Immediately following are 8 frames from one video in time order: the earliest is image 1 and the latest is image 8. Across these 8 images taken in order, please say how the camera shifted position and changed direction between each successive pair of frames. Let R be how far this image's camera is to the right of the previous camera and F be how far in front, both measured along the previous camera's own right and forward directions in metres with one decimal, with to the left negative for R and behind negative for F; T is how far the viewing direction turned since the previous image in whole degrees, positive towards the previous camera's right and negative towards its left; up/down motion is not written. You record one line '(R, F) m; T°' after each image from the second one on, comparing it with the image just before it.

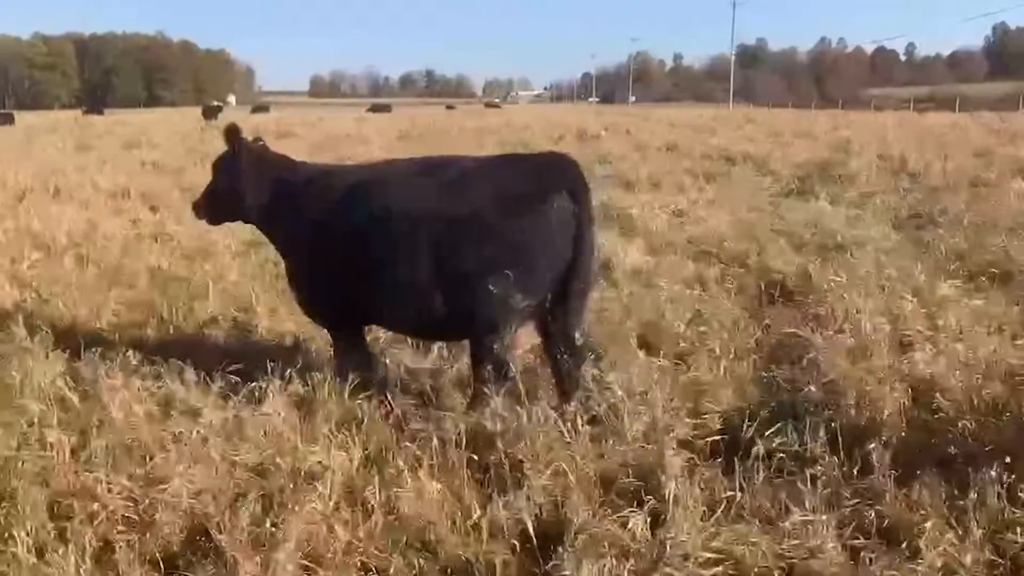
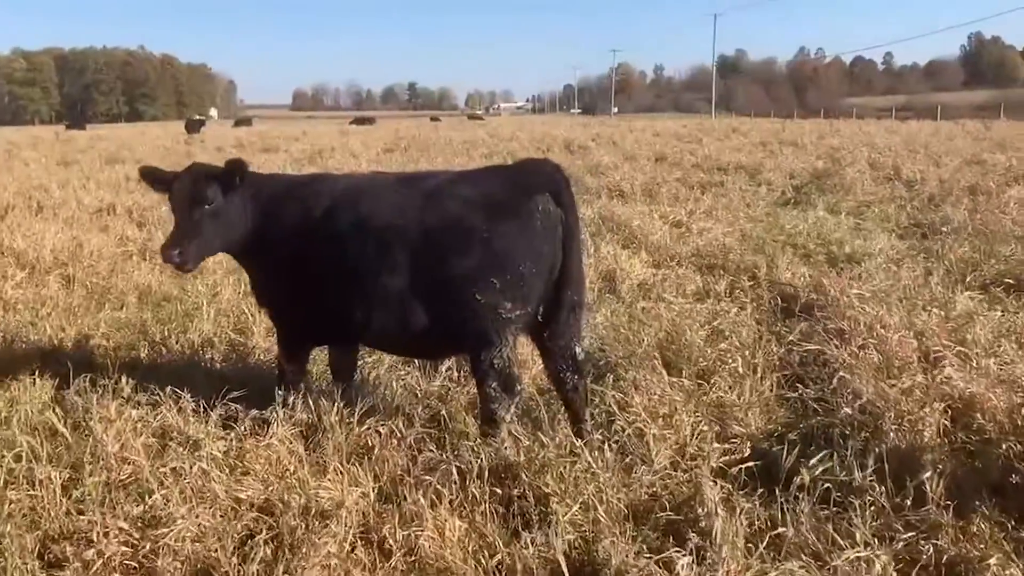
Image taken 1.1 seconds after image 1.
(-0.1, +0.2) m; +1°
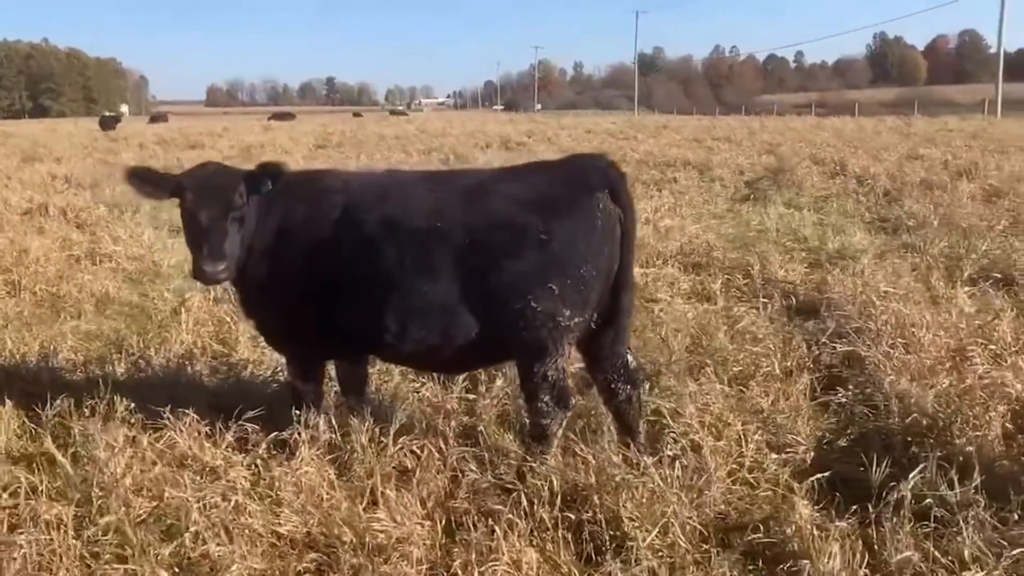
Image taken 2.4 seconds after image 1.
(-0.5, +0.3) m; +5°
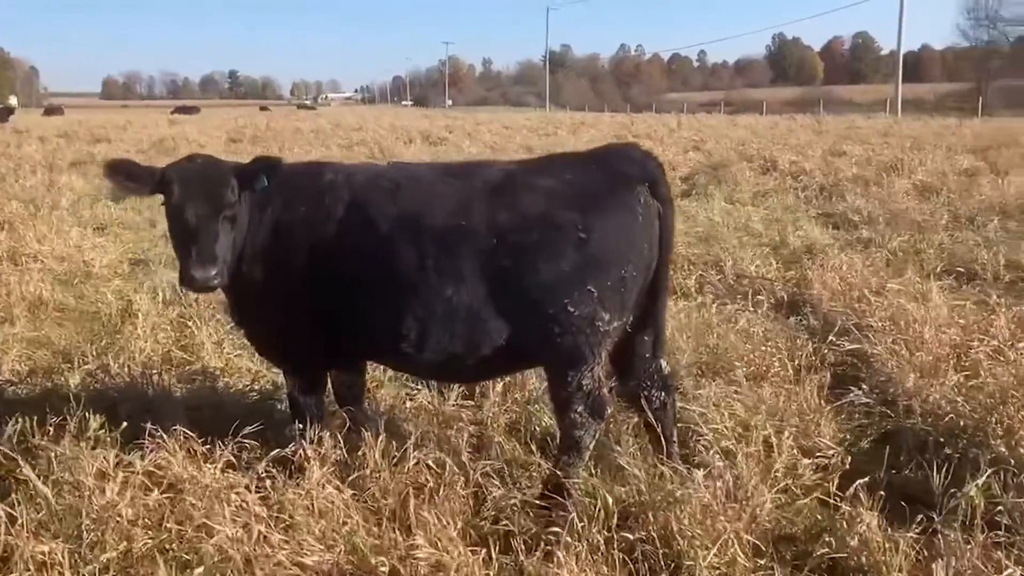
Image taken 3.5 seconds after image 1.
(-0.4, +0.3) m; +5°
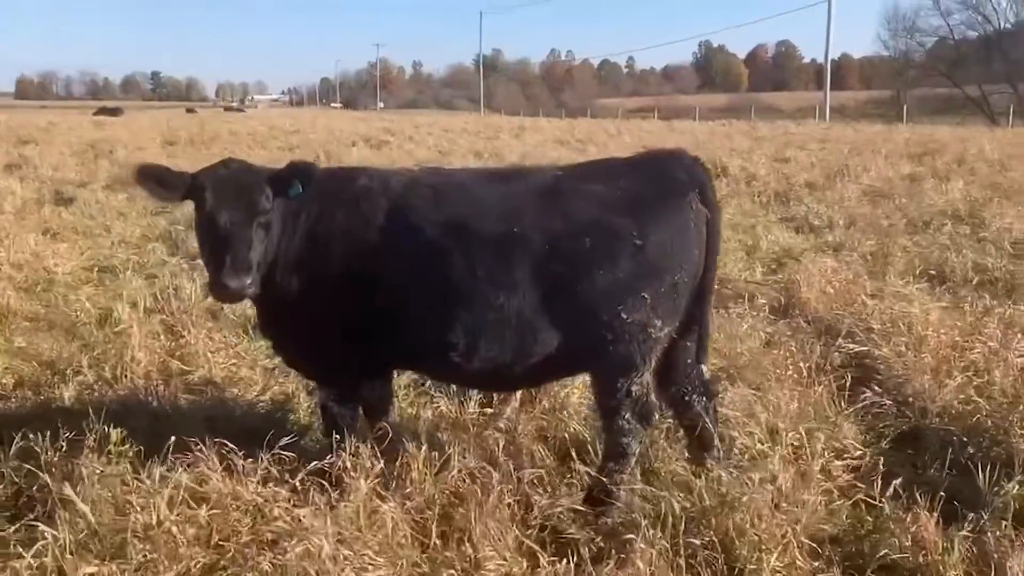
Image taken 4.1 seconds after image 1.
(-0.4, 0.0) m; +4°
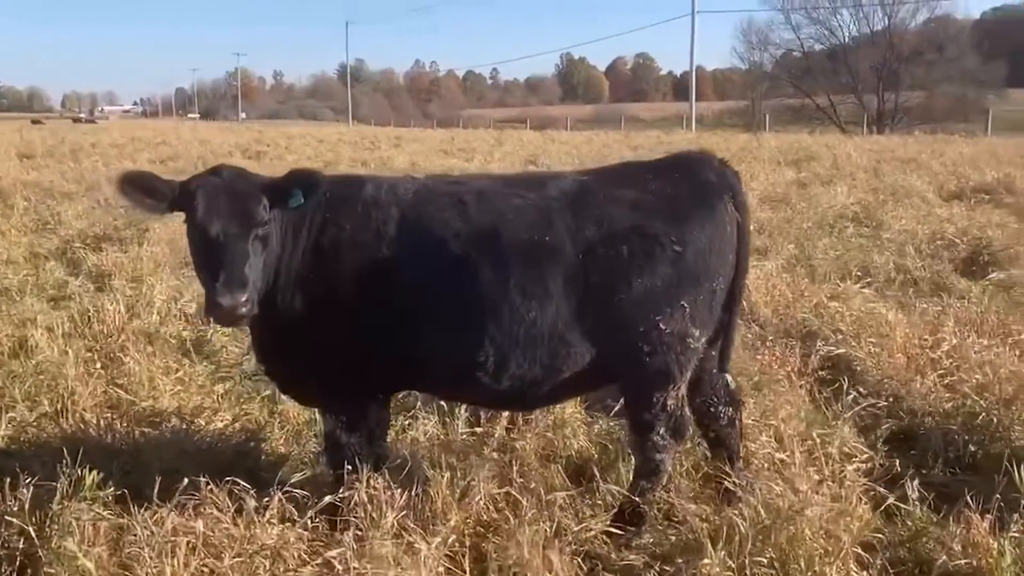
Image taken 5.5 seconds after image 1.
(-0.5, +0.2) m; +8°
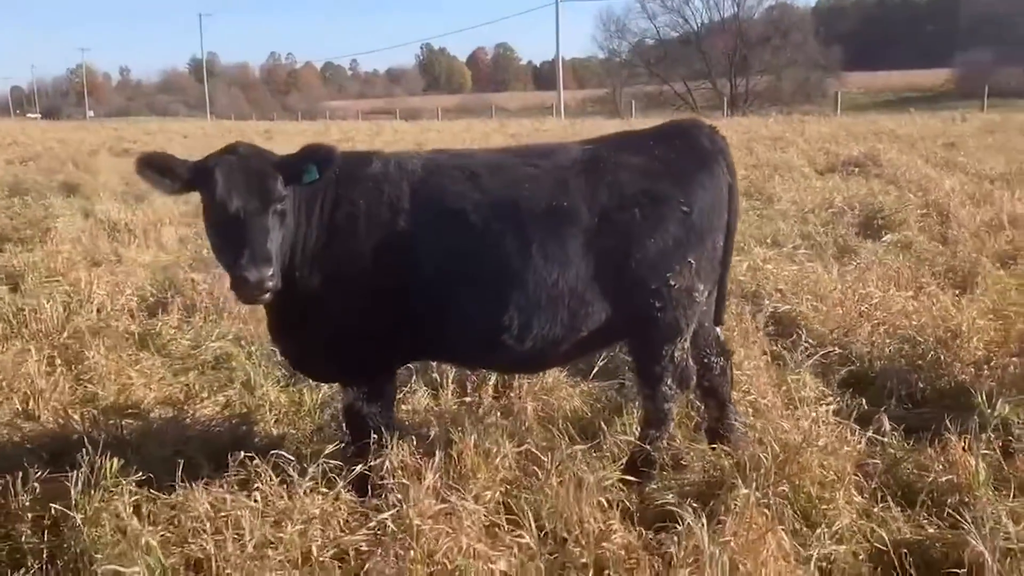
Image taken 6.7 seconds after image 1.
(-0.5, -0.1) m; +8°
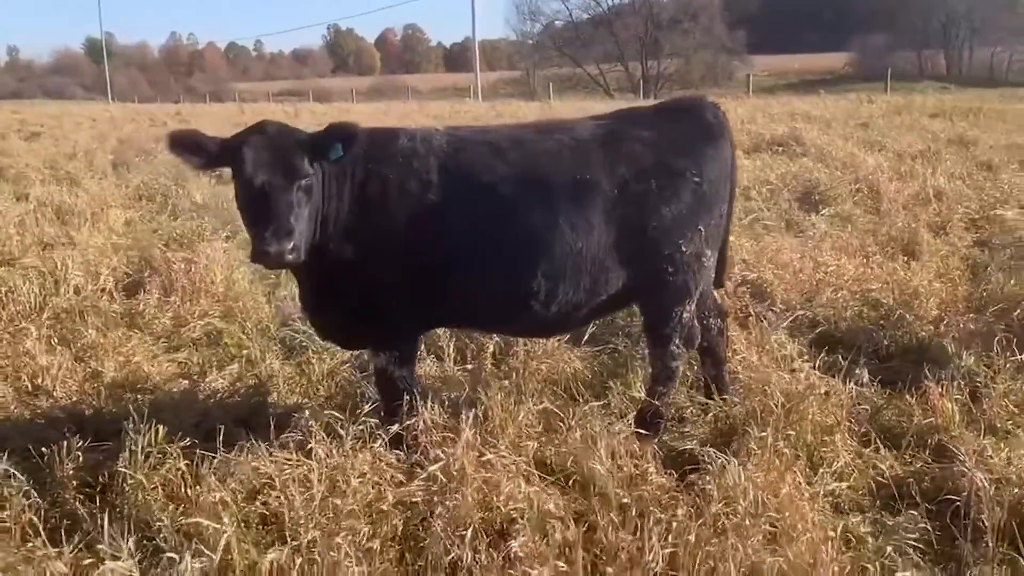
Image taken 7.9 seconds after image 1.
(-0.4, -0.2) m; +5°
